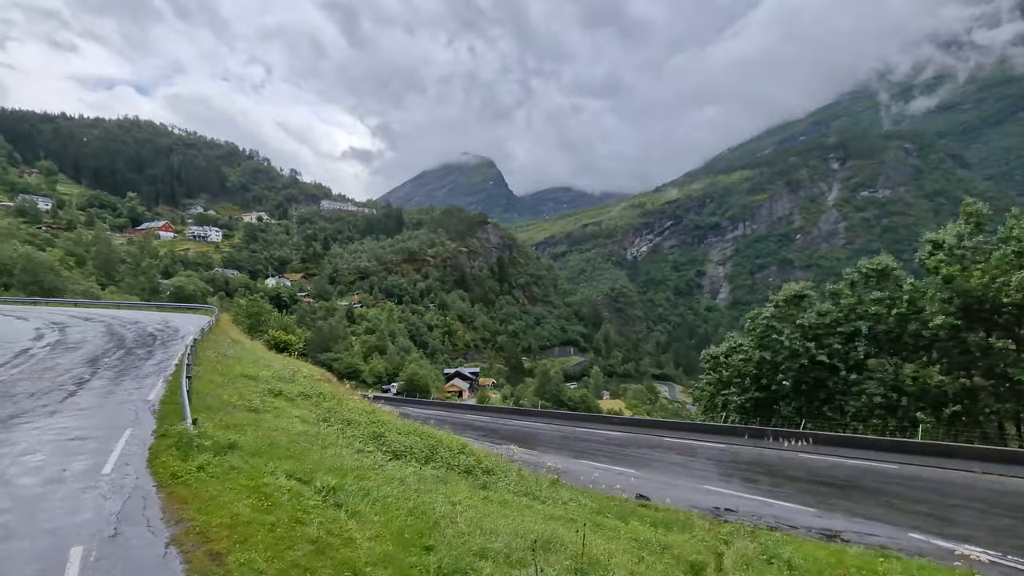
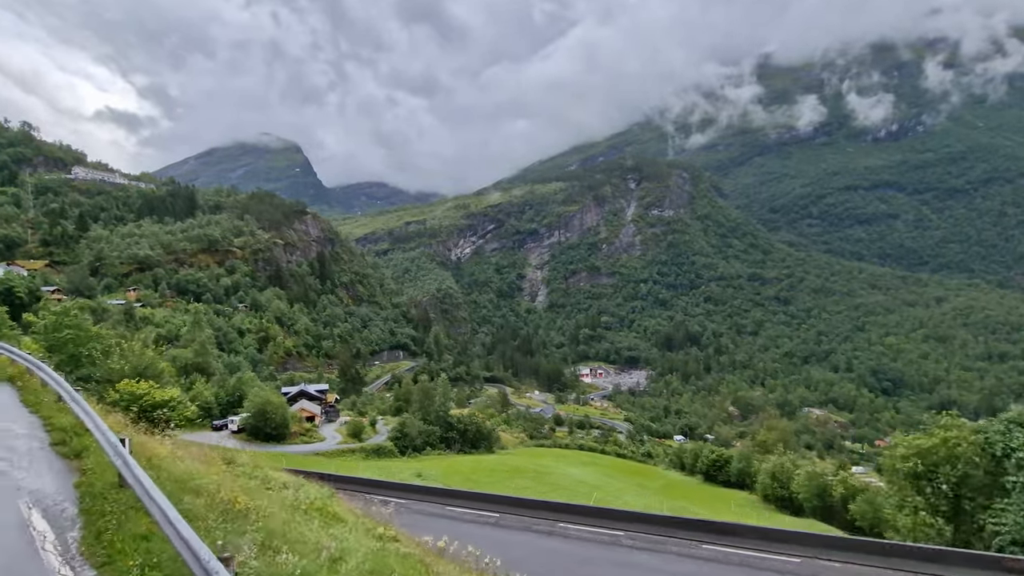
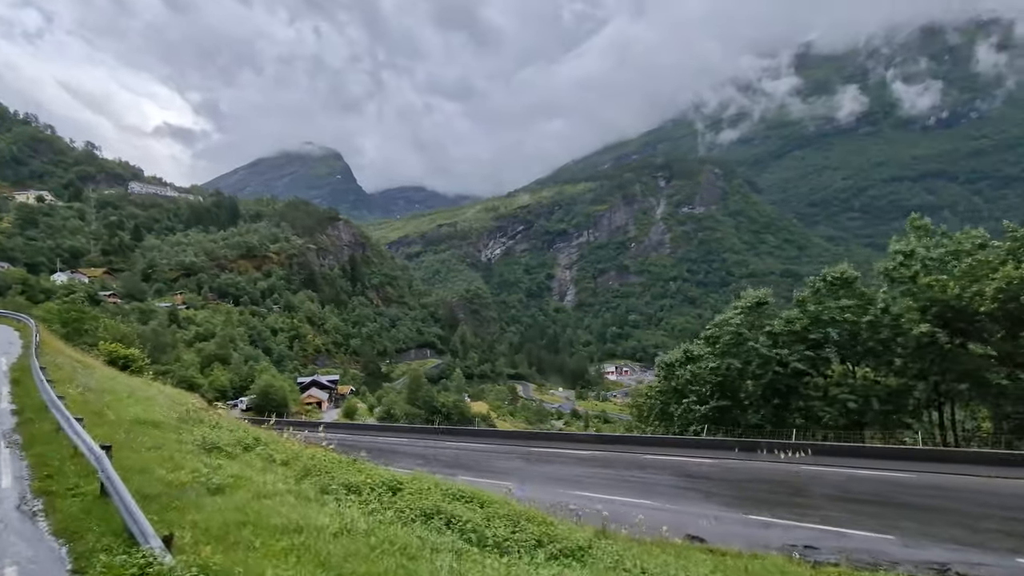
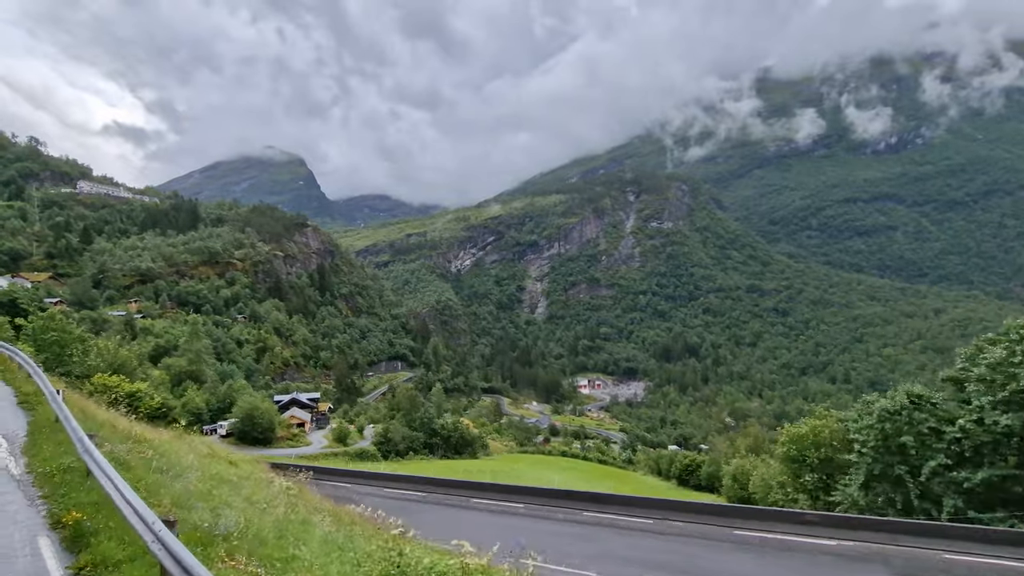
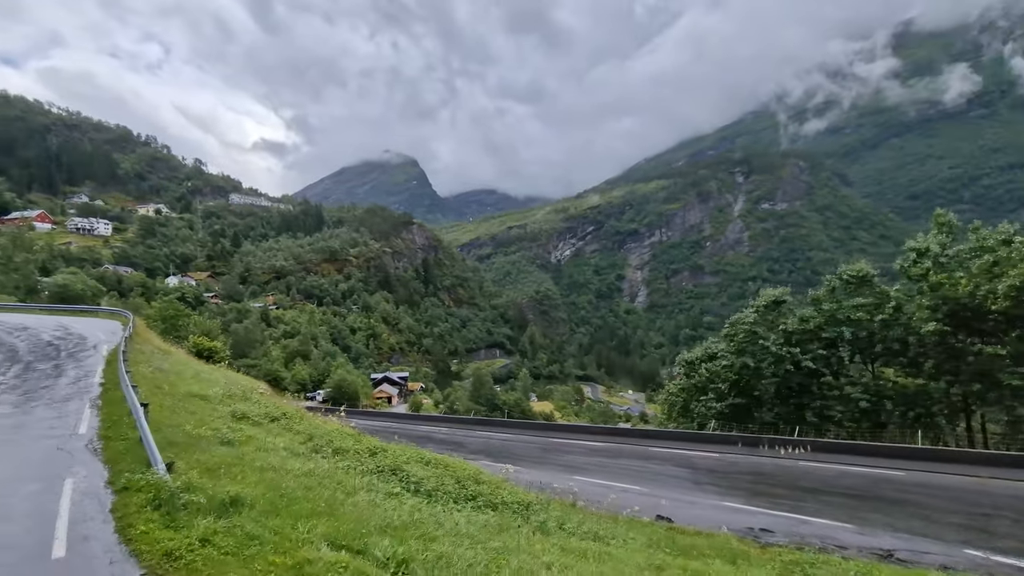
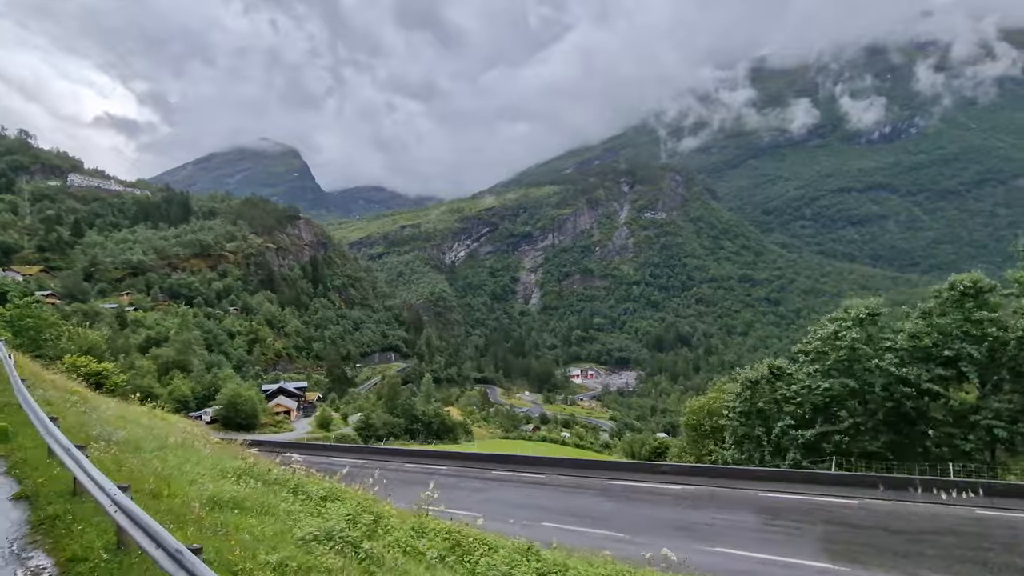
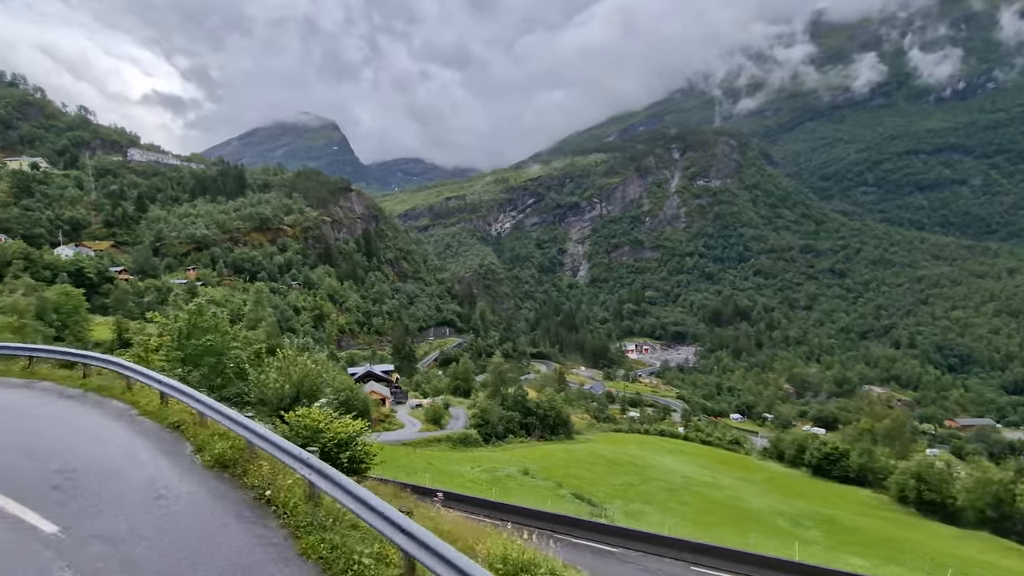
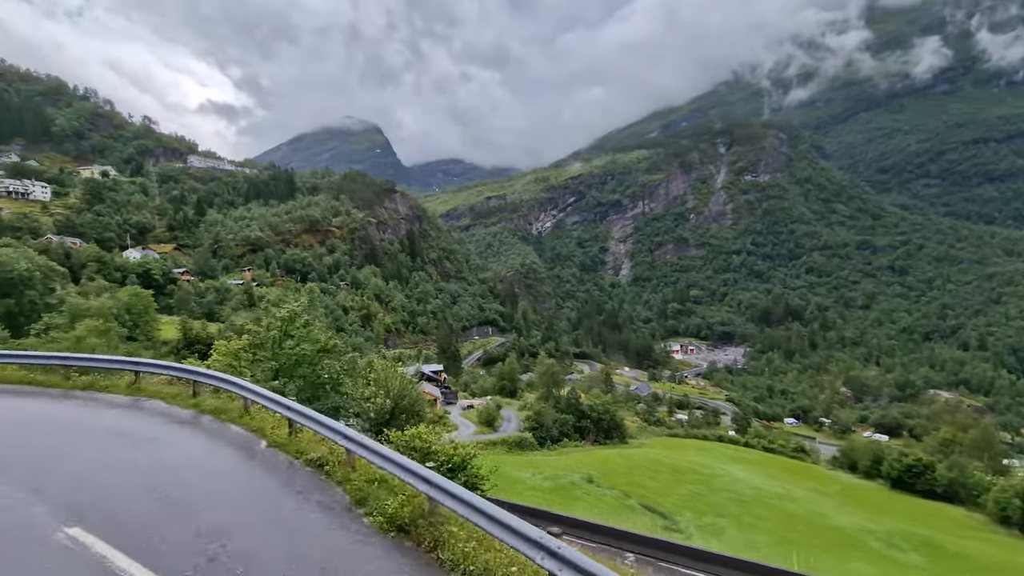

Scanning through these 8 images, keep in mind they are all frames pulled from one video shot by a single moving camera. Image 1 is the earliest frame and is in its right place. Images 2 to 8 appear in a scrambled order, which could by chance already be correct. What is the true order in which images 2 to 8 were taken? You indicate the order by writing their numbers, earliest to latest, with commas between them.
5, 3, 6, 4, 2, 7, 8
